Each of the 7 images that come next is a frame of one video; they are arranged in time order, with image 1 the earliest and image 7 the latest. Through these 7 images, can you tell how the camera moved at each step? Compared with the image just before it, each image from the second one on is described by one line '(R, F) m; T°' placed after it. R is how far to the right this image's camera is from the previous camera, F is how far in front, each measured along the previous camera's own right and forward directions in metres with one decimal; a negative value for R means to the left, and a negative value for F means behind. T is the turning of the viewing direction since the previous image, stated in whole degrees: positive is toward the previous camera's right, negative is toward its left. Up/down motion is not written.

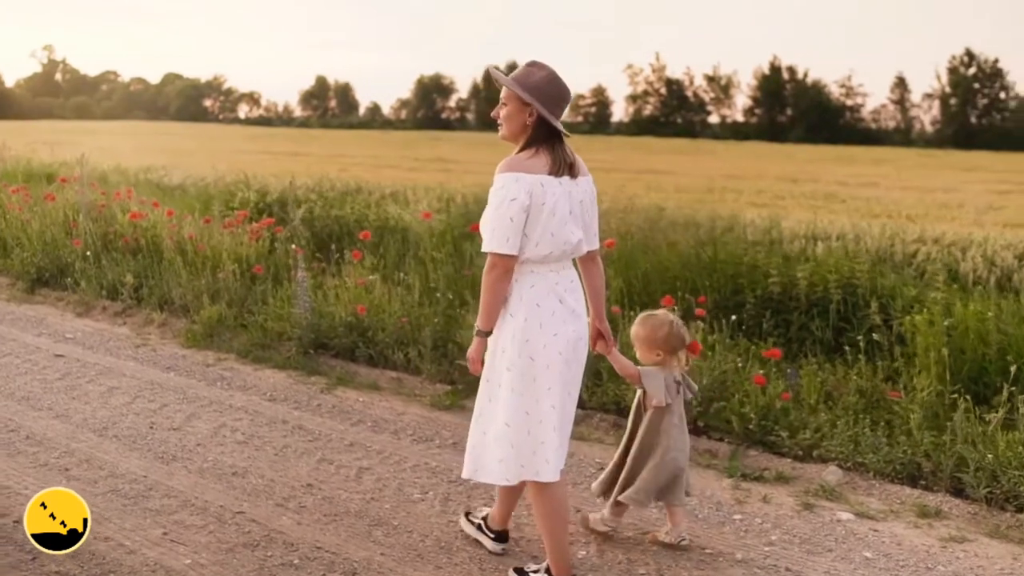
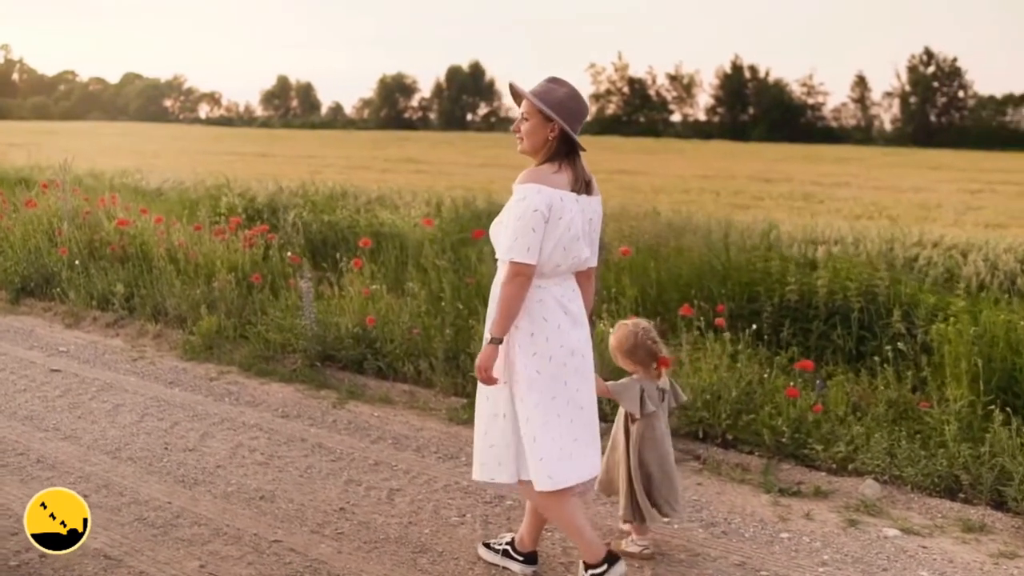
(-0.3, +0.2) m; +2°
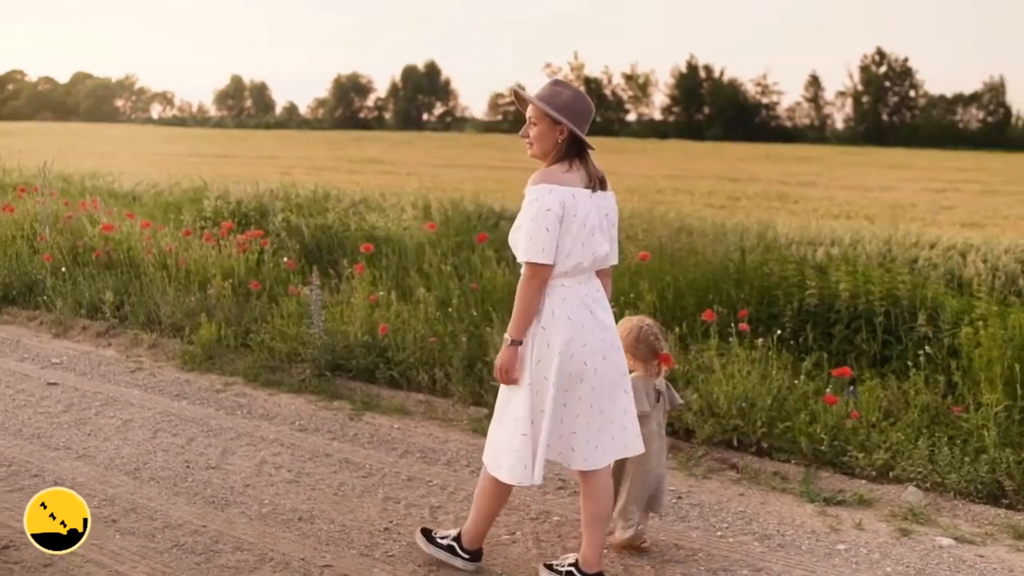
(-0.4, +0.2) m; +2°
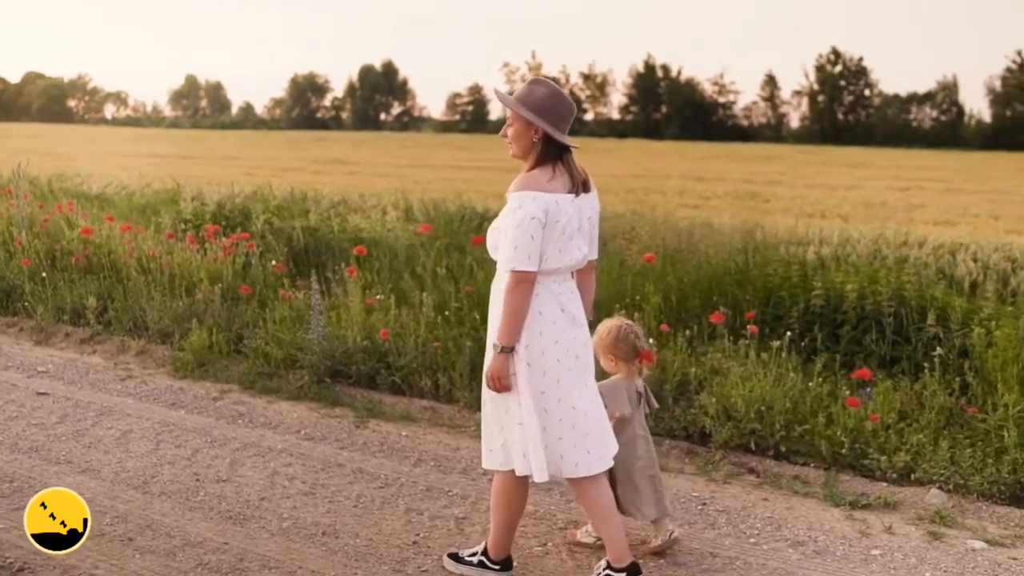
(-0.3, +0.1) m; +2°
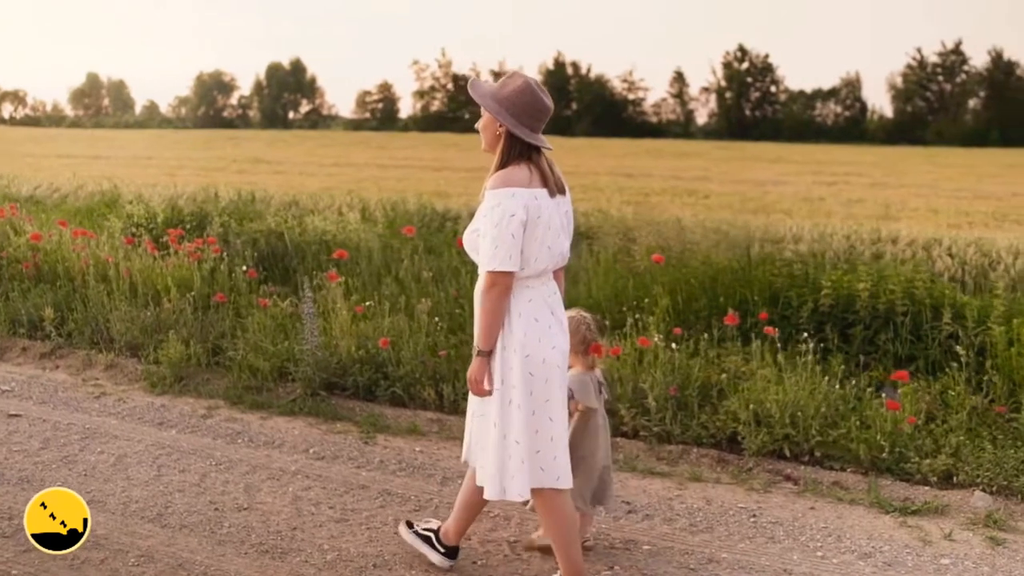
(-0.5, +0.3) m; +5°
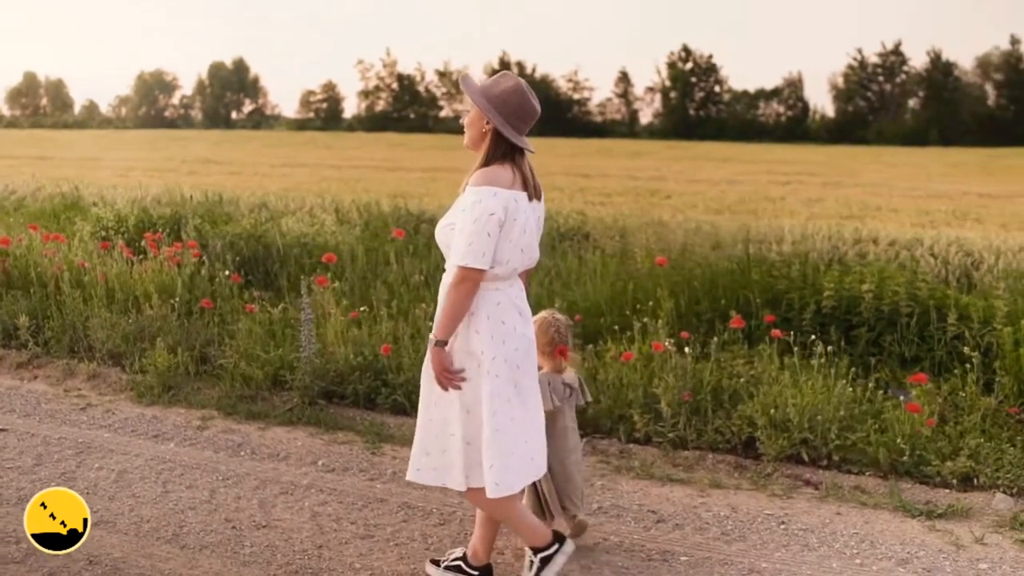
(-0.3, +0.1) m; +3°
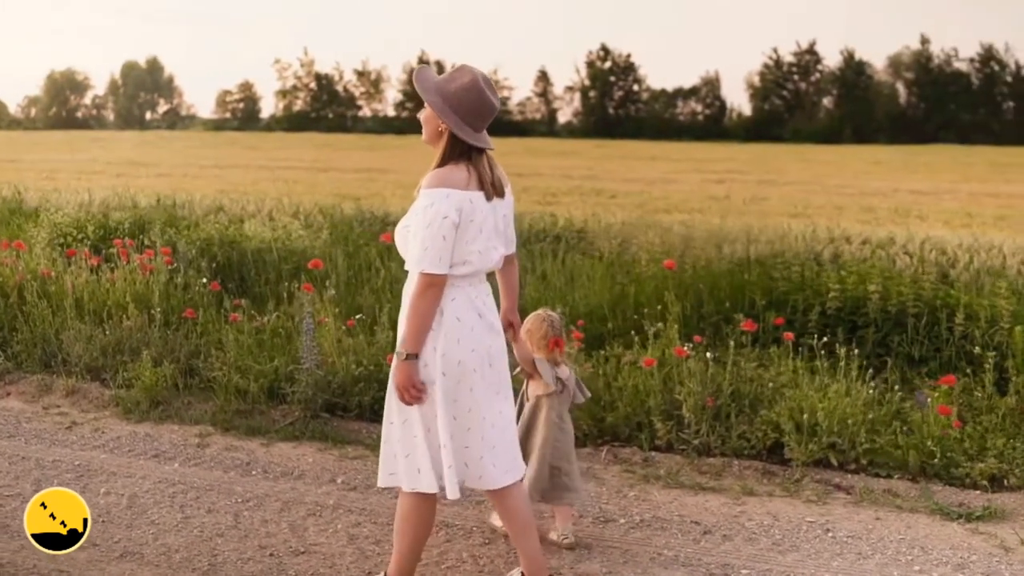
(-0.5, +0.2) m; +4°
